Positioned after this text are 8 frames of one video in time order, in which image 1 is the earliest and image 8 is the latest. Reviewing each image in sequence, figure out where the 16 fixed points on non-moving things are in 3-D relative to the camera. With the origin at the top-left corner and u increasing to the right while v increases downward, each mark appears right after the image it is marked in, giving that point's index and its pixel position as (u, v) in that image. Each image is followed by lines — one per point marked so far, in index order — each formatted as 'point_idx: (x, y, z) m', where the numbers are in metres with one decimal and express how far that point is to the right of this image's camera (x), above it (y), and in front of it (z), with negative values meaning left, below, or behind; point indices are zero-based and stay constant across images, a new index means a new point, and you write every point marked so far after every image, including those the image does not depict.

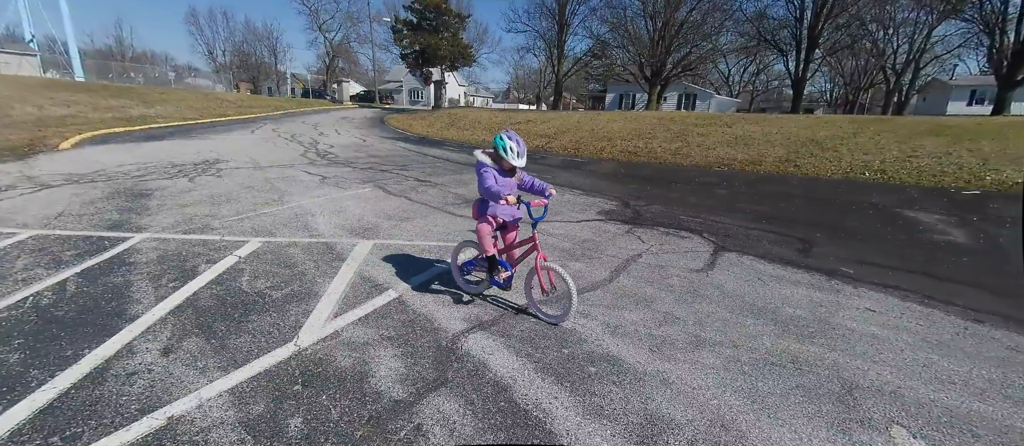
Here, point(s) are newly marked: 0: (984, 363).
0: (+3.4, -1.0, +2.9) m
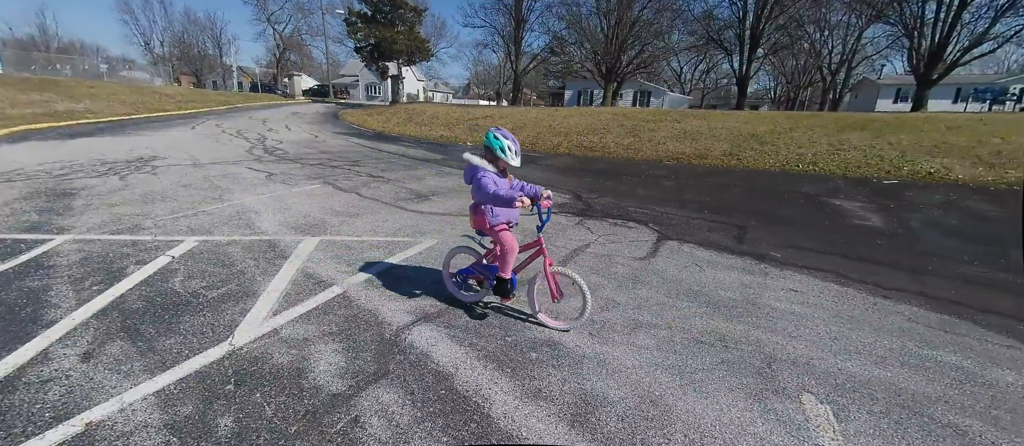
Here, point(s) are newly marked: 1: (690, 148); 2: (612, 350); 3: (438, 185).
0: (+2.9, -0.9, +3.2) m
1: (+4.6, +1.9, +10.5) m
2: (+0.7, -0.9, +2.9) m
3: (-1.4, +0.7, +7.4) m
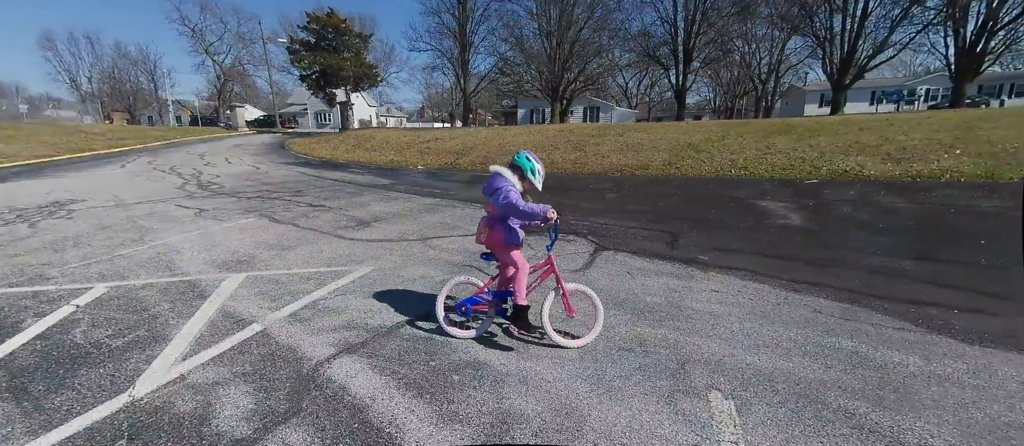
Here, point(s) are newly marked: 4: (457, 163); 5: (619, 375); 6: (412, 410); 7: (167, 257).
0: (+2.4, -0.9, +3.4) m
1: (+3.2, +1.7, +10.9) m
2: (+0.2, -1.0, +3.0) m
3: (-2.4, +0.2, +7.3) m
4: (-1.7, +1.8, +12.5) m
5: (+0.7, -1.1, +2.8) m
6: (-0.6, -1.2, +2.5) m
7: (-4.2, -0.4, +5.0) m
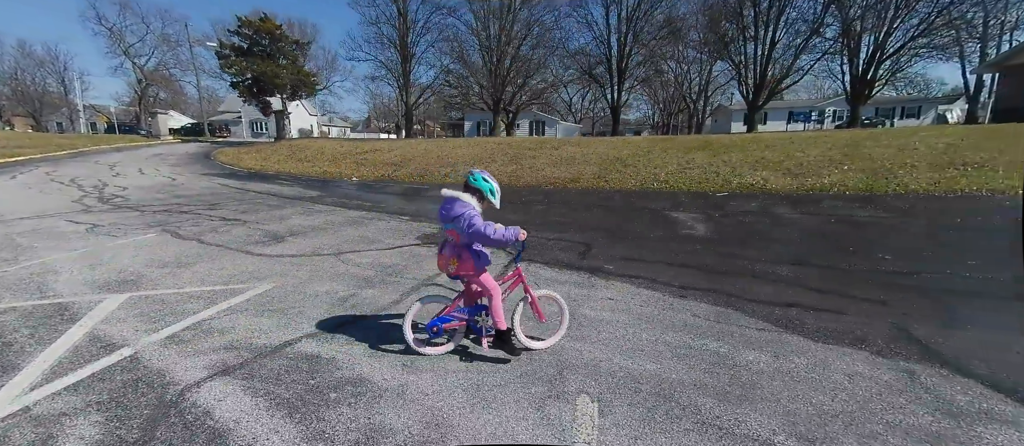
0: (+1.4, -1.0, +3.7) m
1: (+1.5, +1.4, +11.3) m
2: (-0.7, -1.1, +3.0) m
3: (-3.7, 0.0, +7.1) m
4: (-3.6, +1.5, +12.3) m
5: (-0.1, -1.1, +2.9) m
6: (-1.4, -1.3, +2.5) m
7: (-5.3, -0.6, +4.5) m
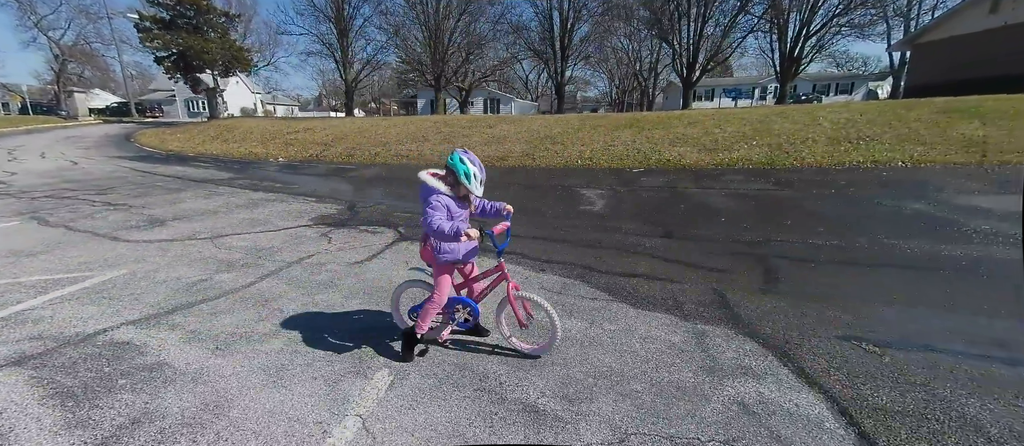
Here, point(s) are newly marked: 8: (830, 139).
0: (0.0, -0.7, +3.8) m
1: (-0.5, +2.0, +11.3) m
2: (-2.1, -1.0, +3.0) m
3: (-5.3, +0.3, +6.8) m
4: (-5.6, +2.0, +11.9) m
5: (-1.5, -1.0, +2.9) m
6: (-2.8, -1.2, +2.4) m
7: (-6.8, -0.5, +4.2) m
8: (+7.2, +1.9, +9.3) m
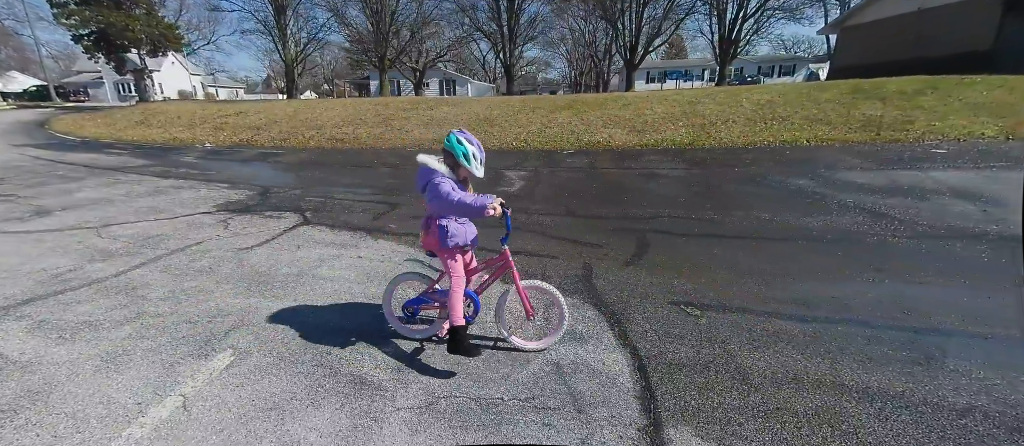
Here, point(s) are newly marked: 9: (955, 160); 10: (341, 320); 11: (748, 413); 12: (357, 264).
0: (-1.2, -0.6, +3.9) m
1: (-2.2, +2.5, +11.2) m
2: (-3.2, -0.9, +2.9) m
3: (-6.7, +0.4, +6.5) m
4: (-7.4, +2.4, +11.5) m
5: (-2.6, -0.9, +2.9) m
6: (-3.8, -1.1, +2.3) m
7: (-8.0, -0.5, +3.8) m
8: (+5.6, +2.5, +9.7) m
9: (+7.1, +1.0, +6.5) m
10: (-1.3, -0.7, +3.2) m
11: (+1.3, -1.0, +2.2) m
12: (-1.6, -0.4, +4.3) m
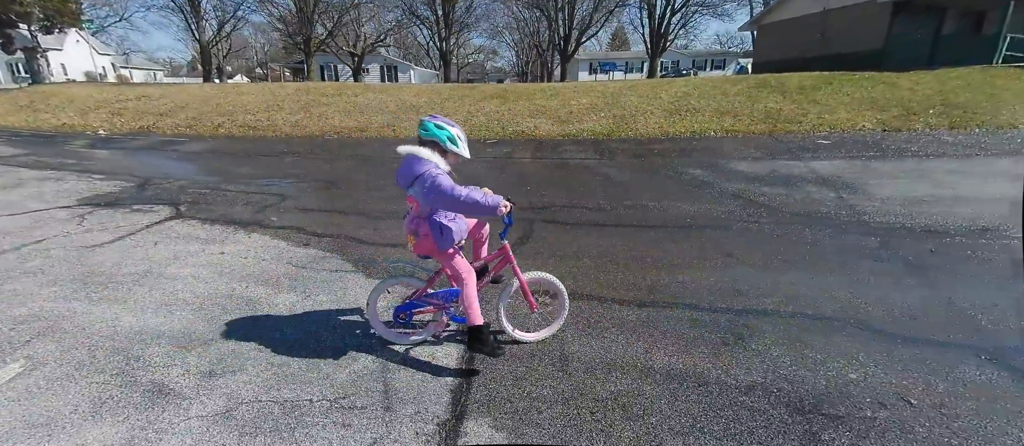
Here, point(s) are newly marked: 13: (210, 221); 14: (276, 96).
0: (-2.4, -0.5, +3.6) m
1: (-4.2, +2.7, +10.7) m
2: (-4.3, -0.9, +2.5) m
3: (-8.2, +0.5, +5.7) m
4: (-9.3, +2.5, +10.6) m
5: (-3.7, -0.9, +2.6) m
6: (-4.9, -1.1, +1.9) m
7: (-9.1, -0.5, +2.9) m
8: (+3.8, +2.8, +10.0) m
9: (+5.6, +1.2, +7.0) m
10: (-2.5, -0.7, +2.9) m
11: (+0.2, -0.9, +2.2) m
12: (-2.8, -0.4, +4.0) m
13: (-3.6, 0.0, +4.9) m
14: (-7.2, +3.9, +12.6) m
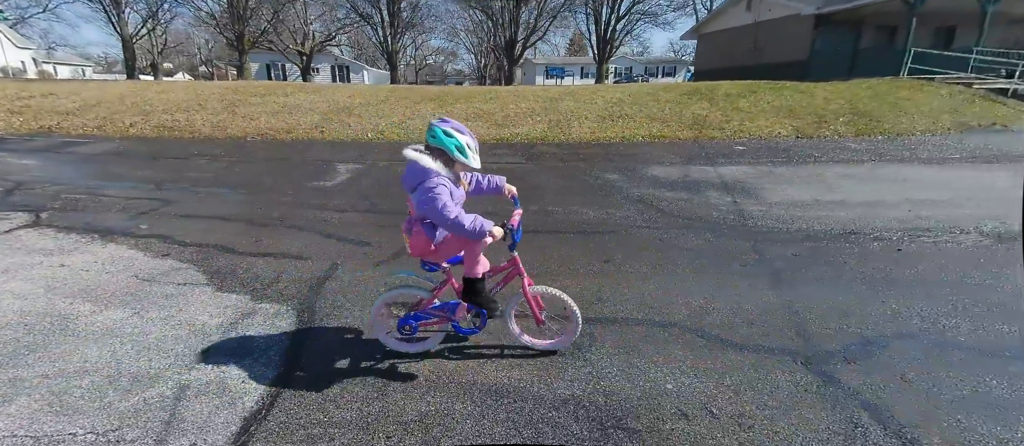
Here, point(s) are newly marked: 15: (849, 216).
0: (-3.5, -0.6, +3.3) m
1: (-5.8, +2.5, +10.3) m
2: (-5.3, -1.0, +2.0) m
3: (-9.4, +0.3, +4.9) m
4: (-10.9, +2.3, +9.8) m
5: (-4.7, -1.0, +2.1) m
6: (-5.8, -1.2, +1.3) m
7: (-10.2, -0.6, +2.1) m
8: (+2.2, +2.7, +10.1) m
9: (+4.2, +1.2, +7.3) m
10: (-3.5, -0.8, +2.6) m
11: (-0.8, -1.0, +2.0) m
12: (-4.0, -0.4, +3.6) m
13: (-4.8, -0.1, +4.5) m
14: (-9.0, +3.7, +11.9) m
15: (+3.7, +0.1, +4.5) m
